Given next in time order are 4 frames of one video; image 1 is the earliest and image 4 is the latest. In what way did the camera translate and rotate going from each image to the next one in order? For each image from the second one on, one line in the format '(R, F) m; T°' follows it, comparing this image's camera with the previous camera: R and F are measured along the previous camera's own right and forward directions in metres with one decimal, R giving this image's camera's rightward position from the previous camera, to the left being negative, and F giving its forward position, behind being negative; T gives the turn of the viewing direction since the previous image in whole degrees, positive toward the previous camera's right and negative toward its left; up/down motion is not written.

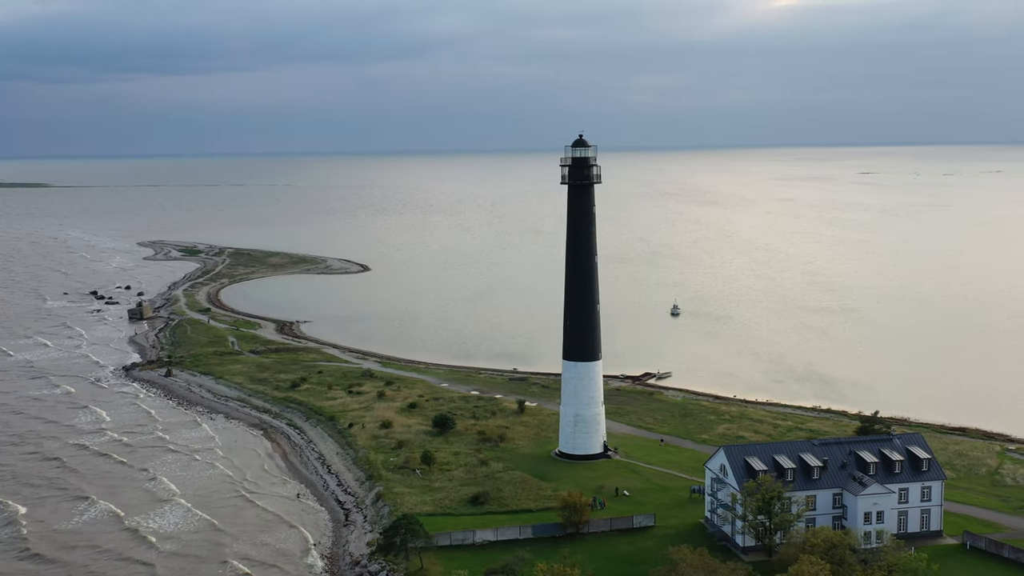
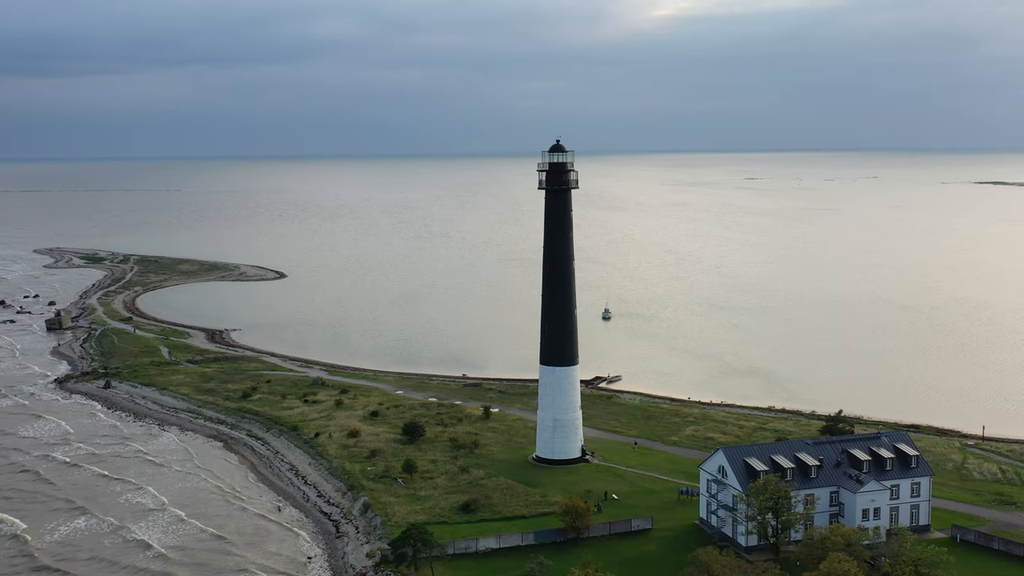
(-3.1, +0.3) m; +6°
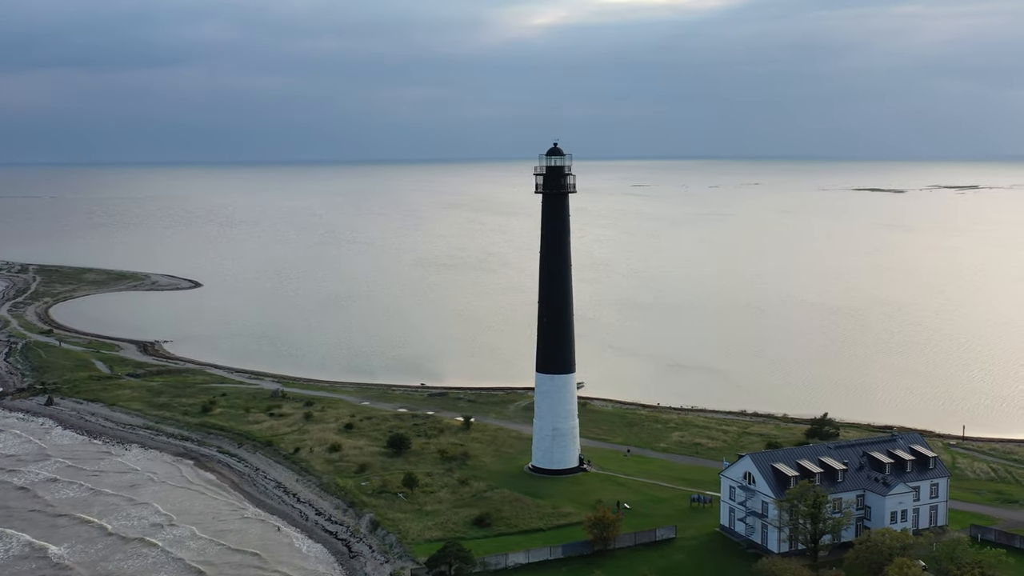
(-3.9, +1.2) m; +6°
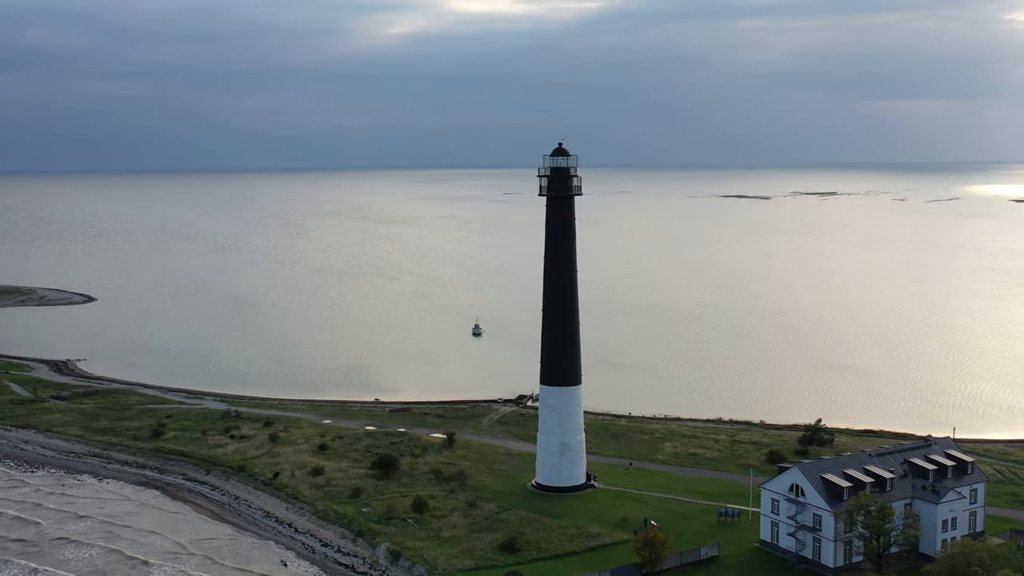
(-4.5, +2.4) m; +7°
